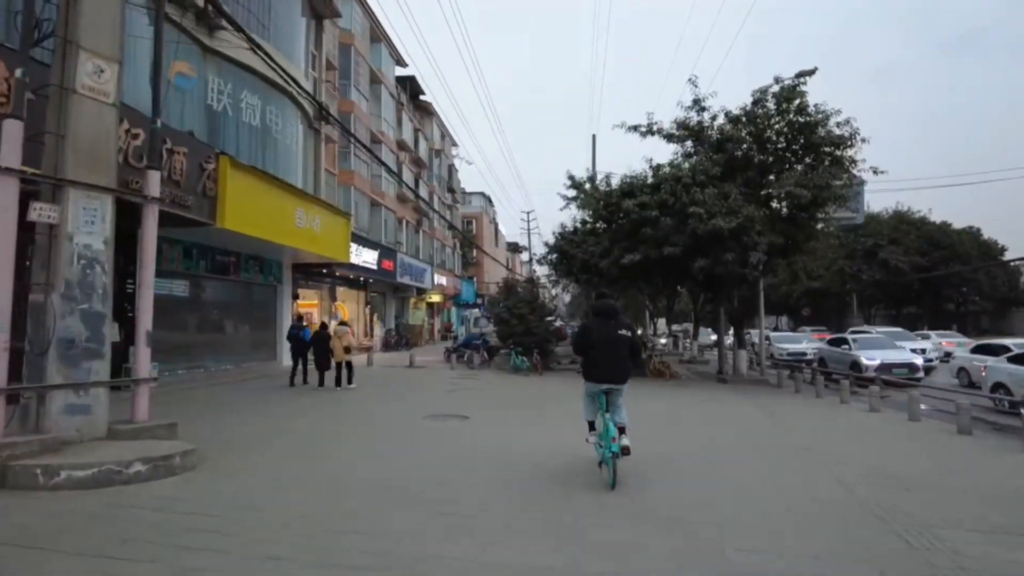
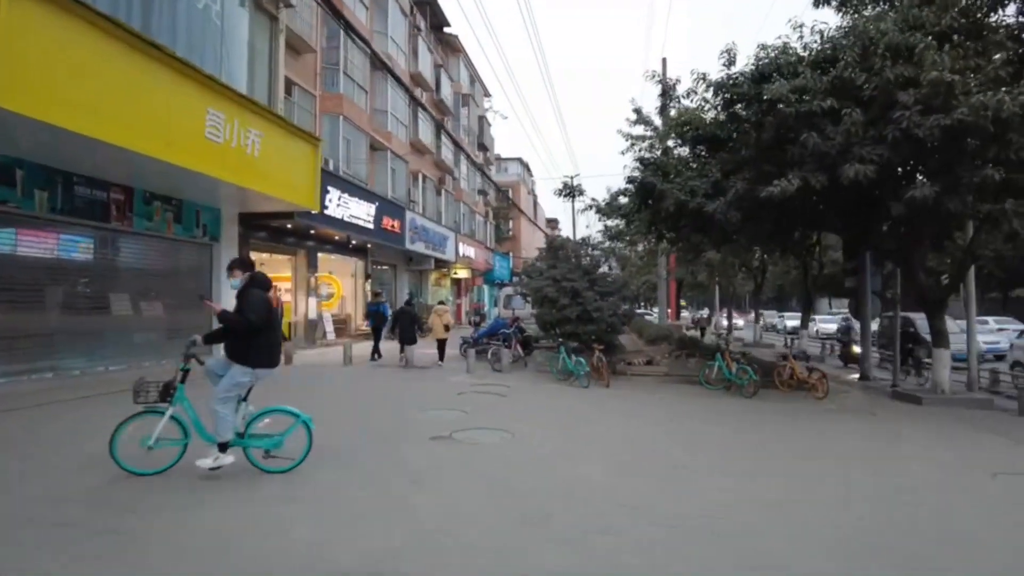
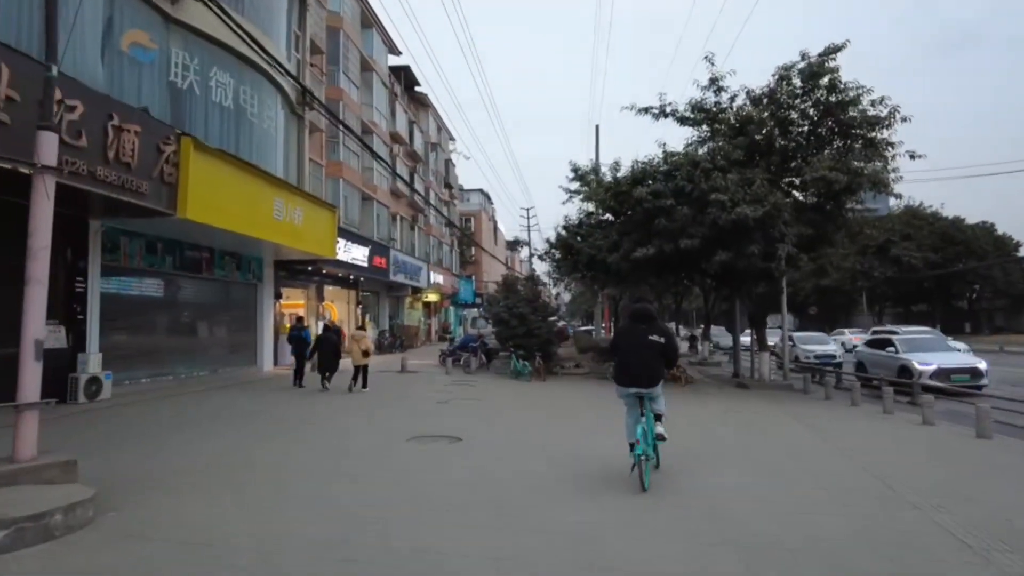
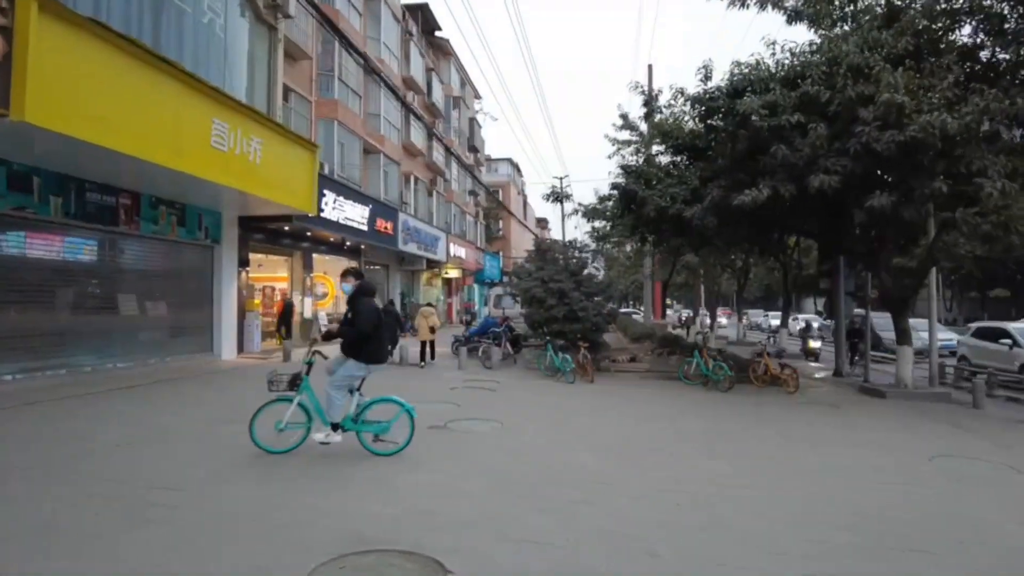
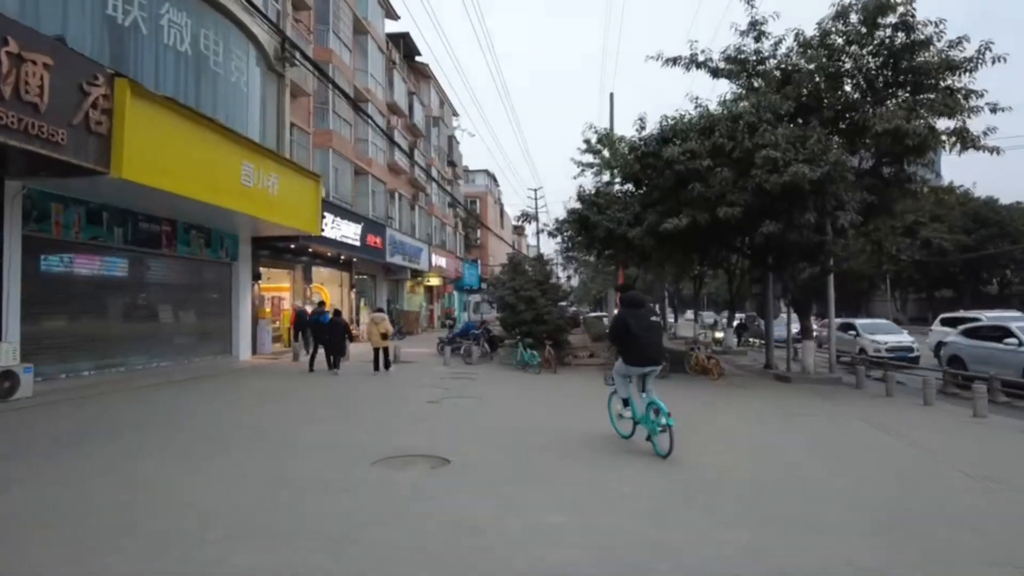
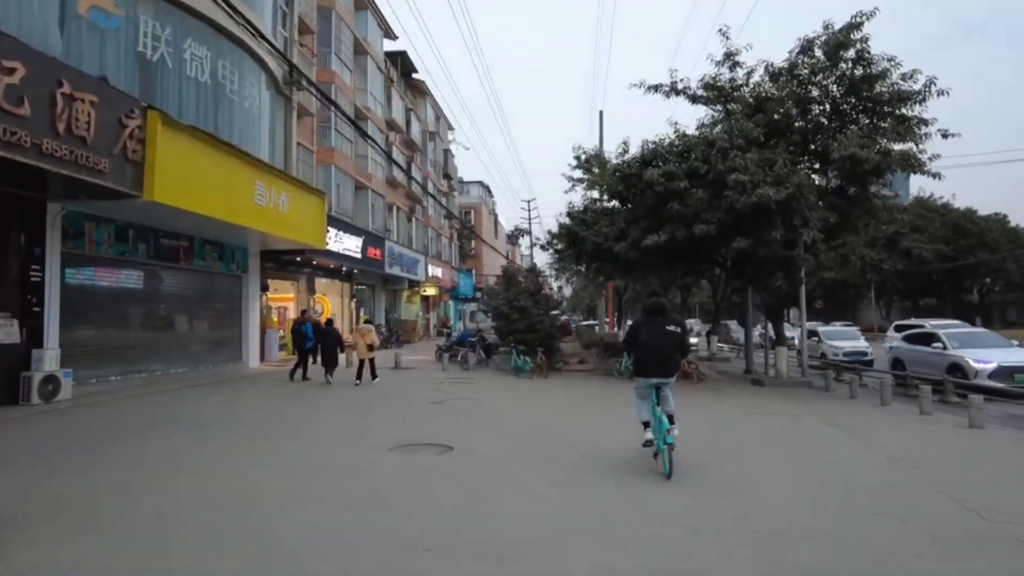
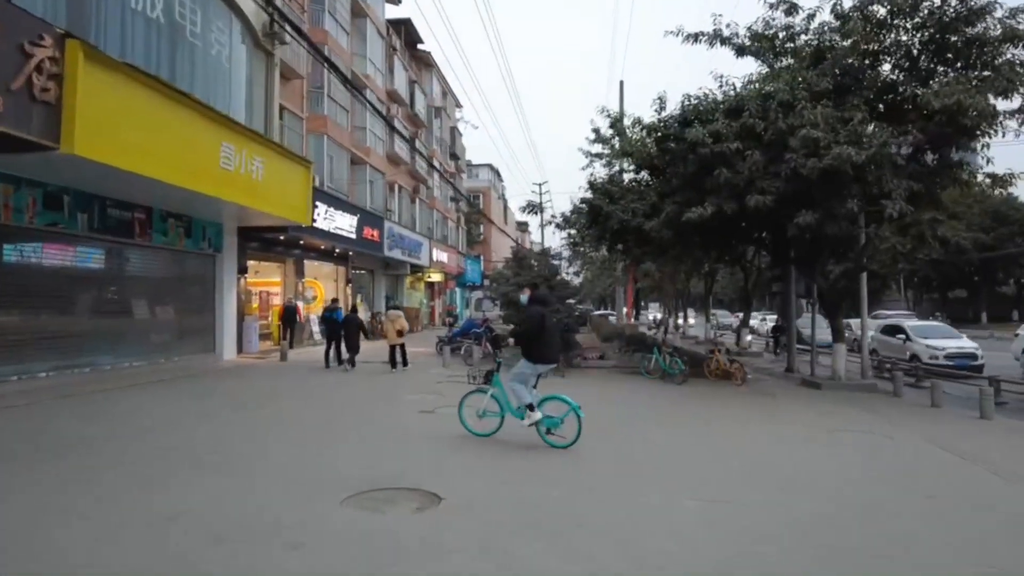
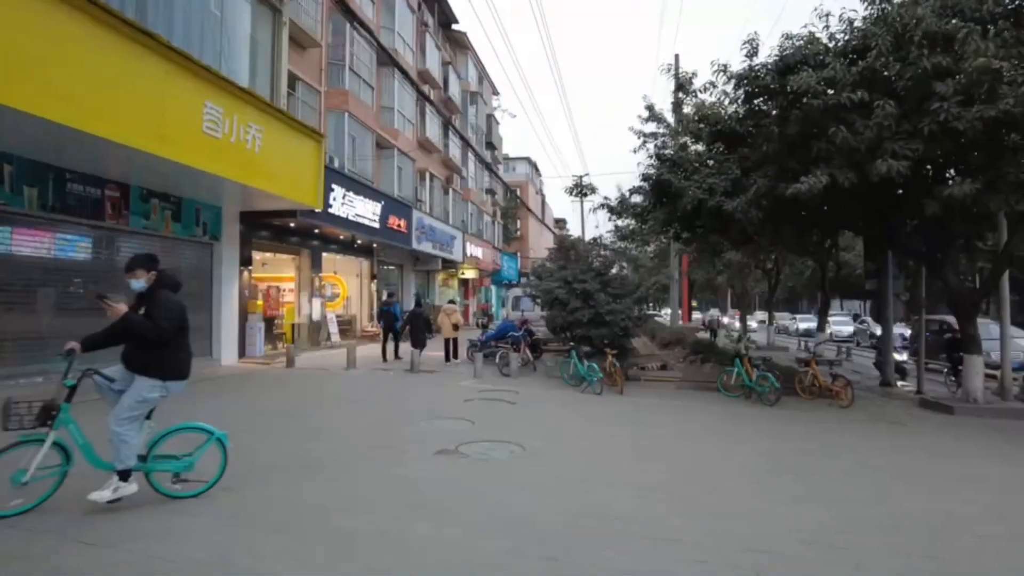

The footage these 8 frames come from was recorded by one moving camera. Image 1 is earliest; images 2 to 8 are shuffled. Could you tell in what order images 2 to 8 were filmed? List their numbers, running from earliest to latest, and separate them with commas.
3, 6, 5, 7, 4, 2, 8
